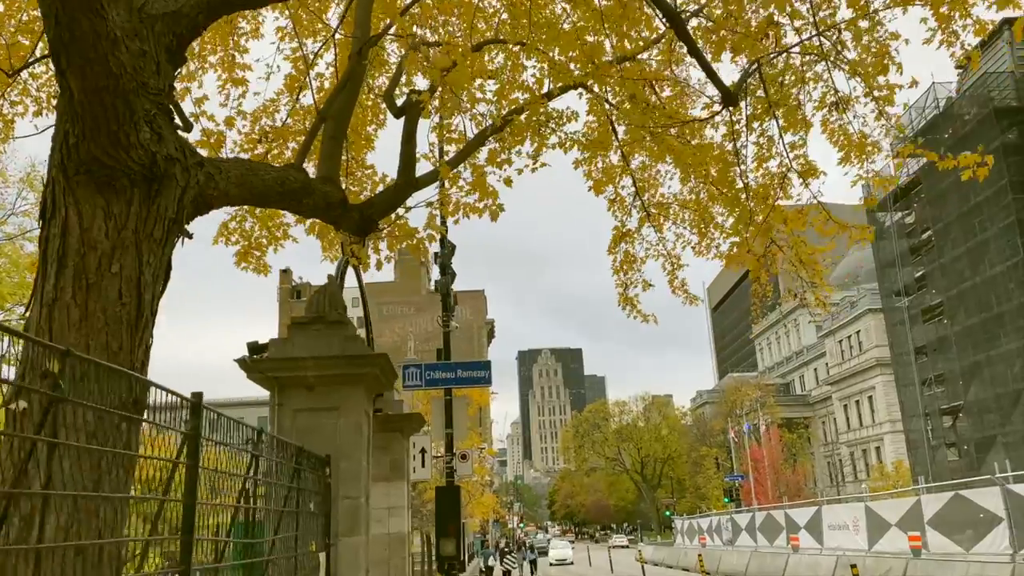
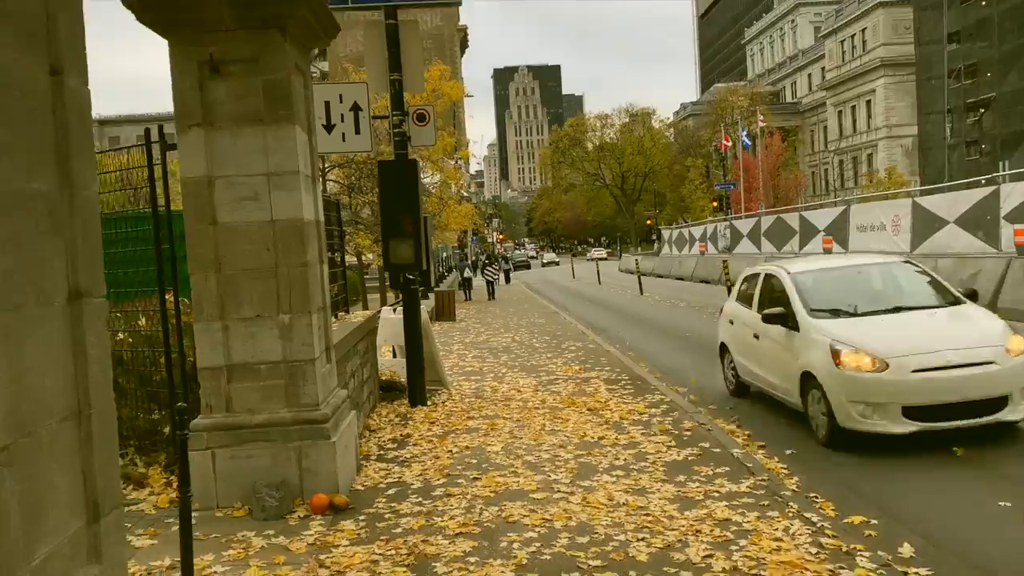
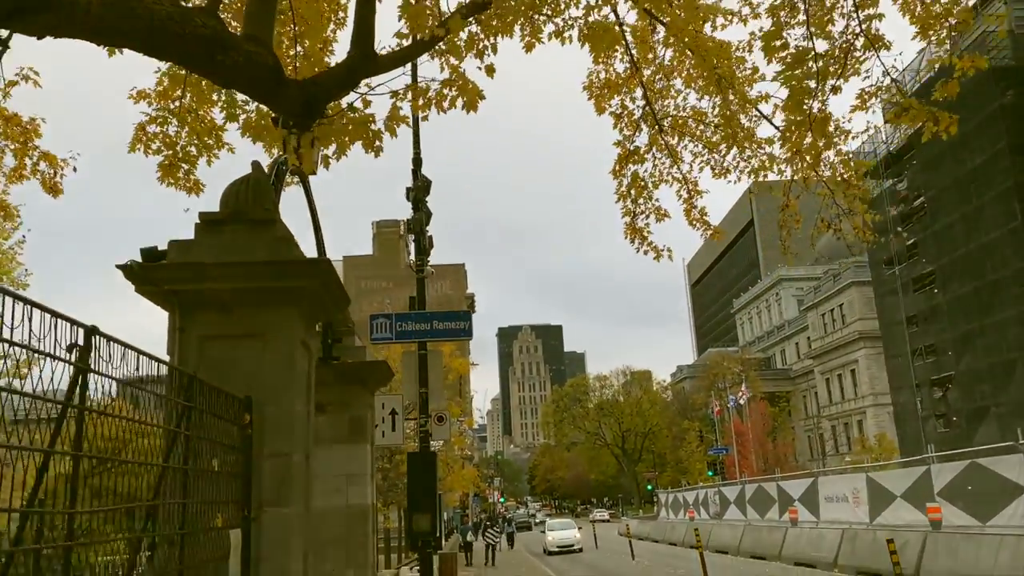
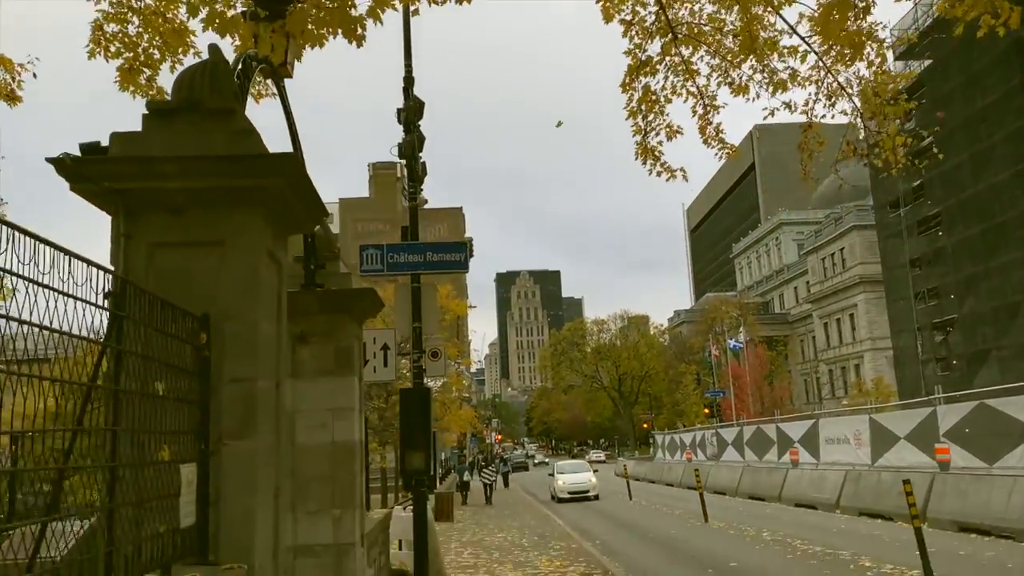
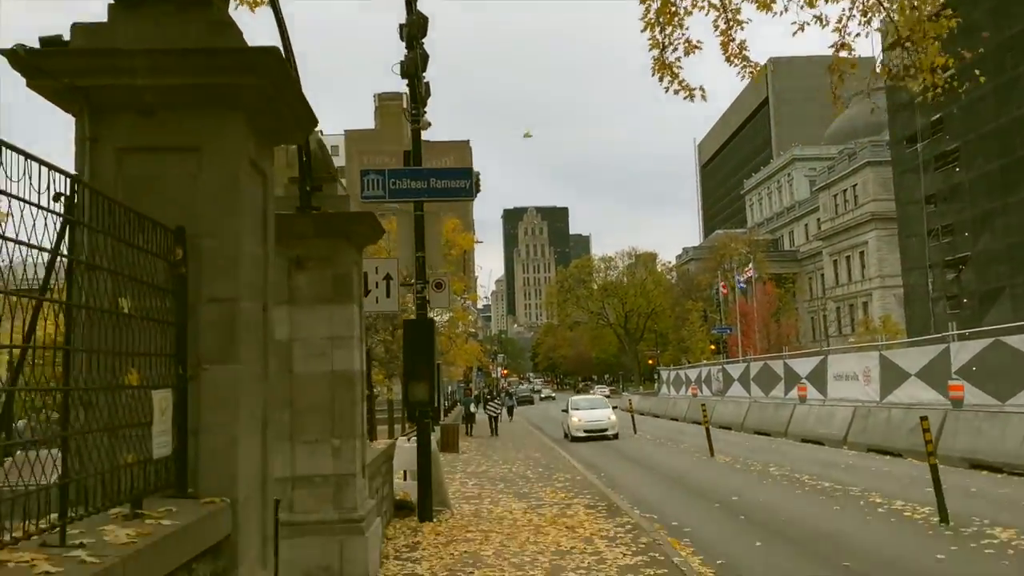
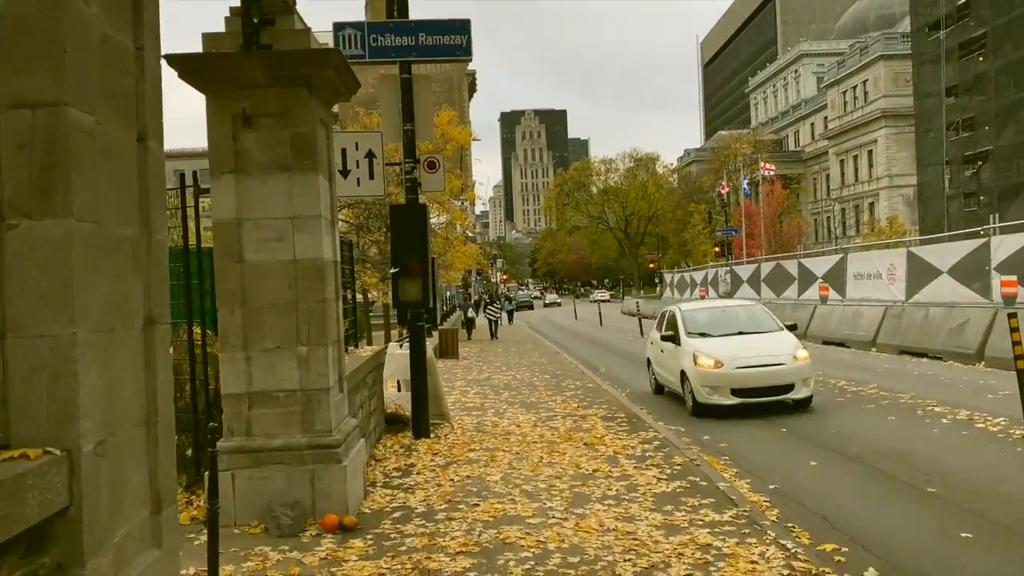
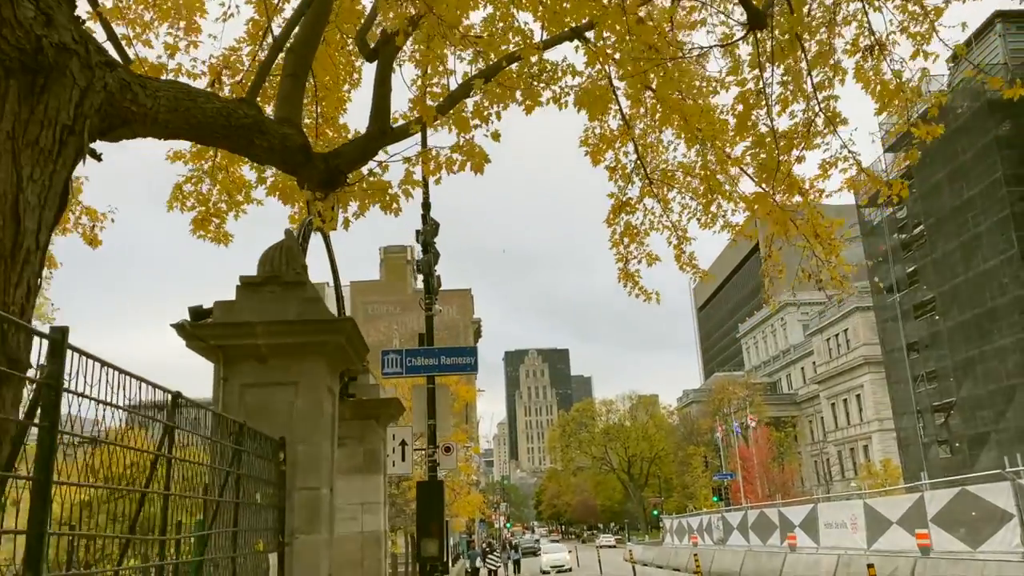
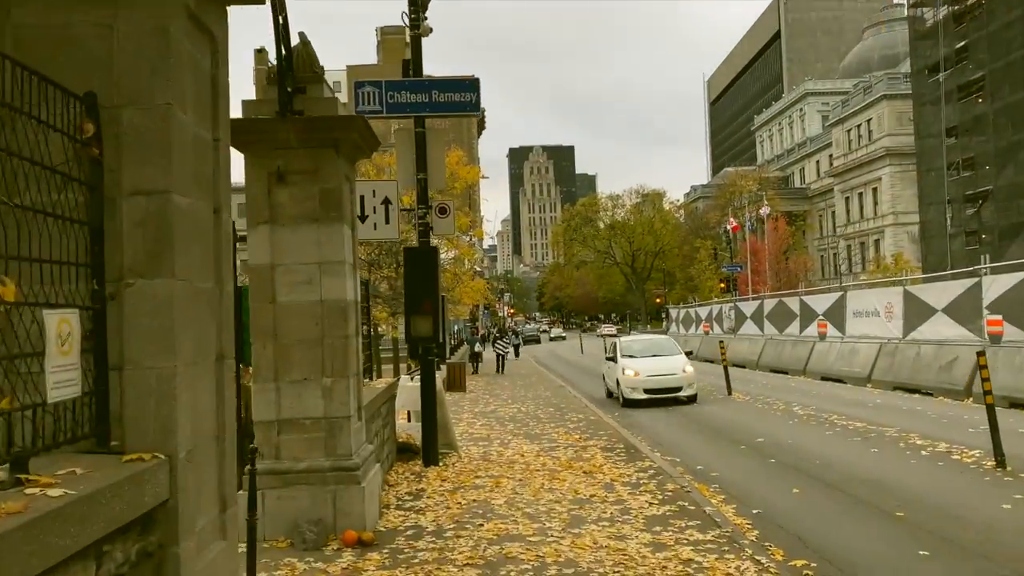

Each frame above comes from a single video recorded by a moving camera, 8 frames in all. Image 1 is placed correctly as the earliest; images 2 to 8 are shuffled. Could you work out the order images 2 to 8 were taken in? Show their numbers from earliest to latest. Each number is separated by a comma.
7, 3, 4, 5, 8, 6, 2
